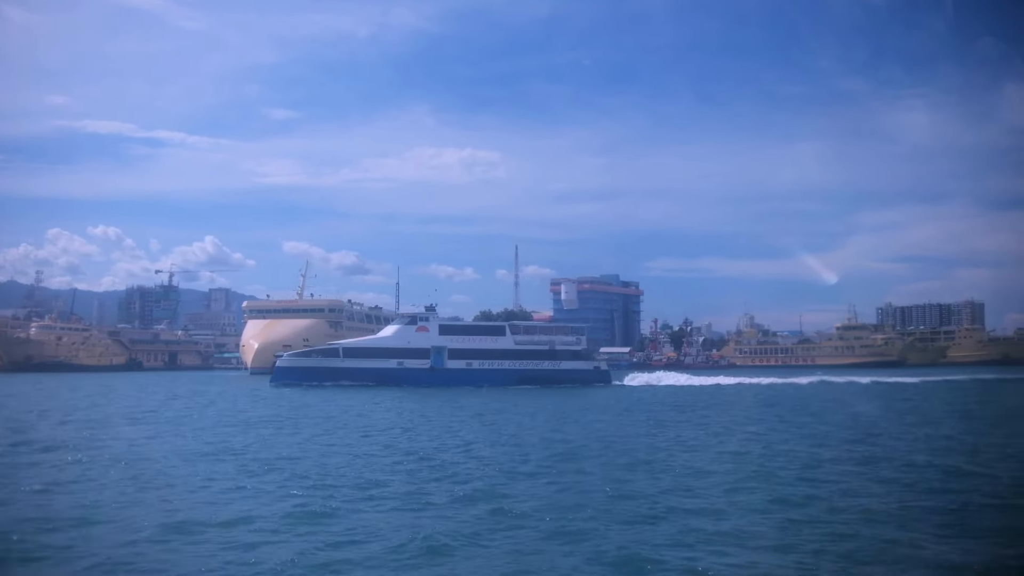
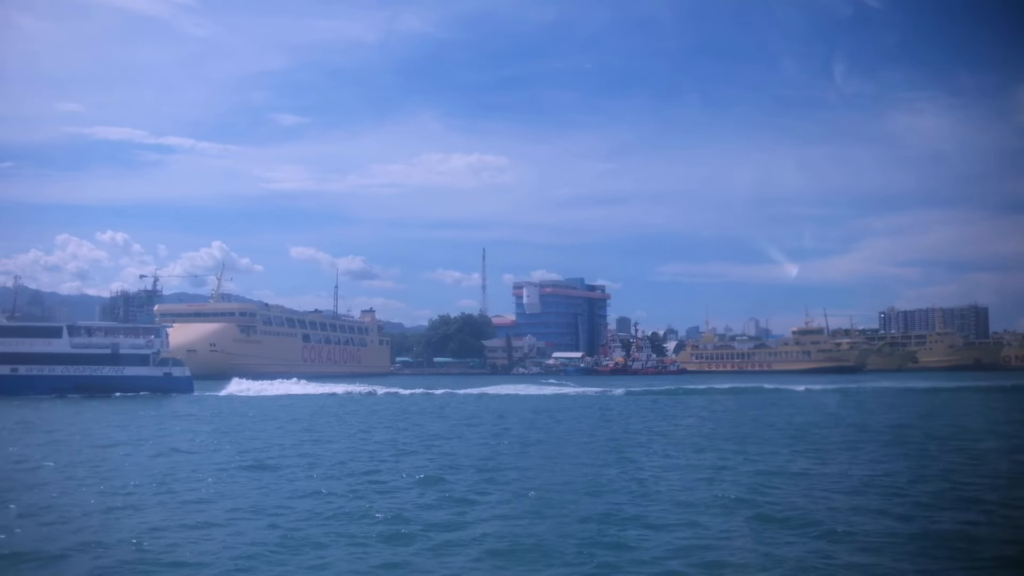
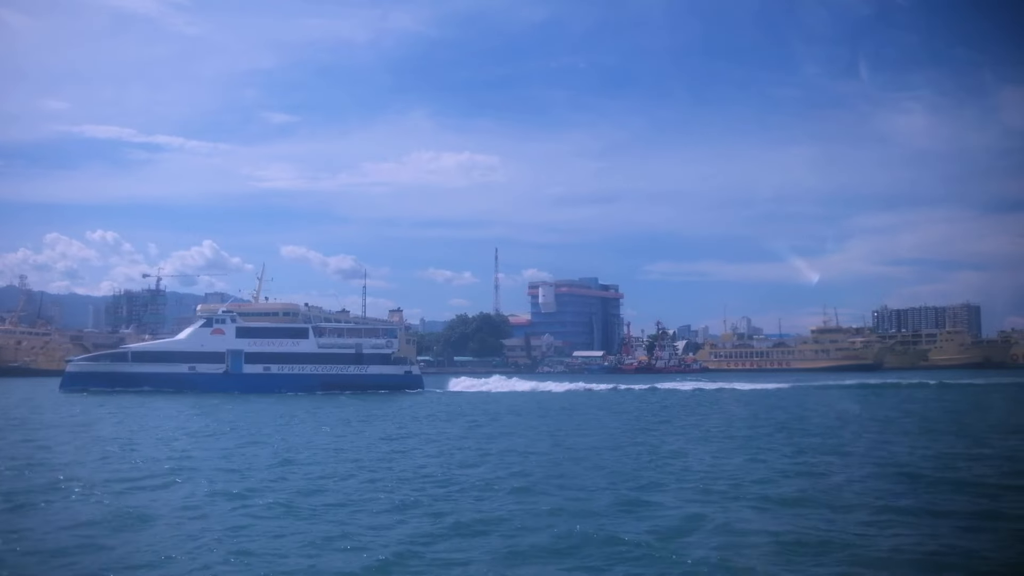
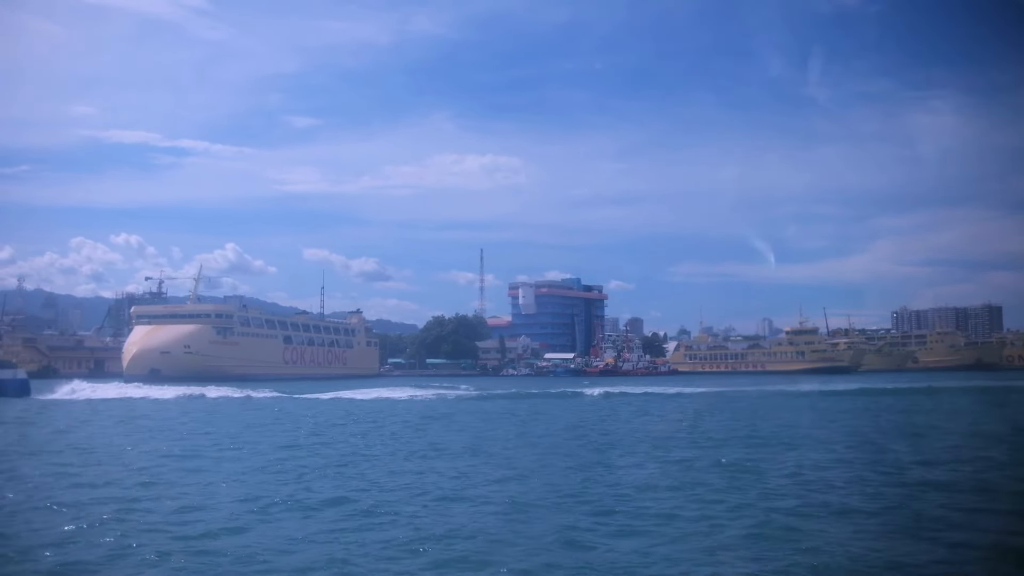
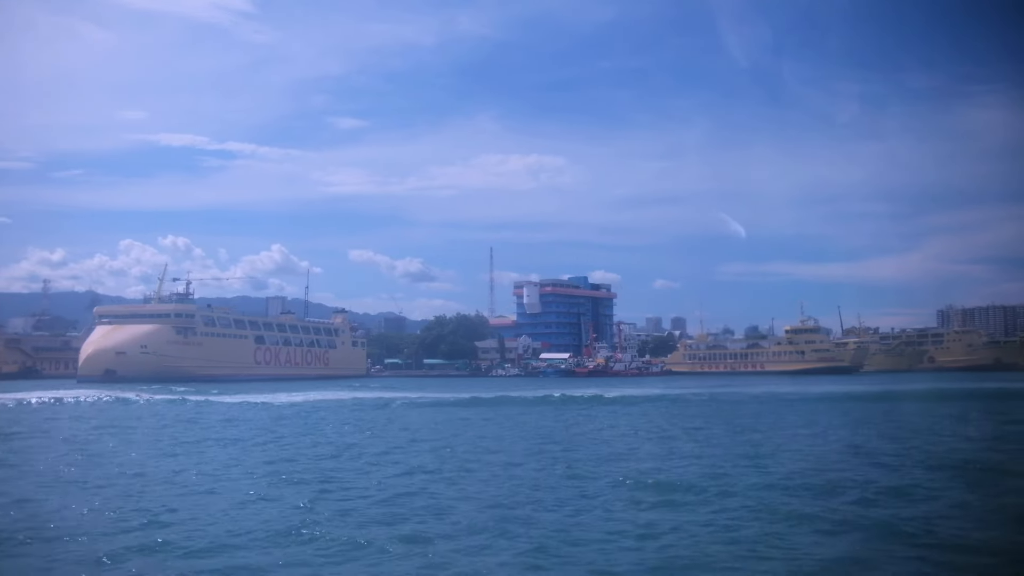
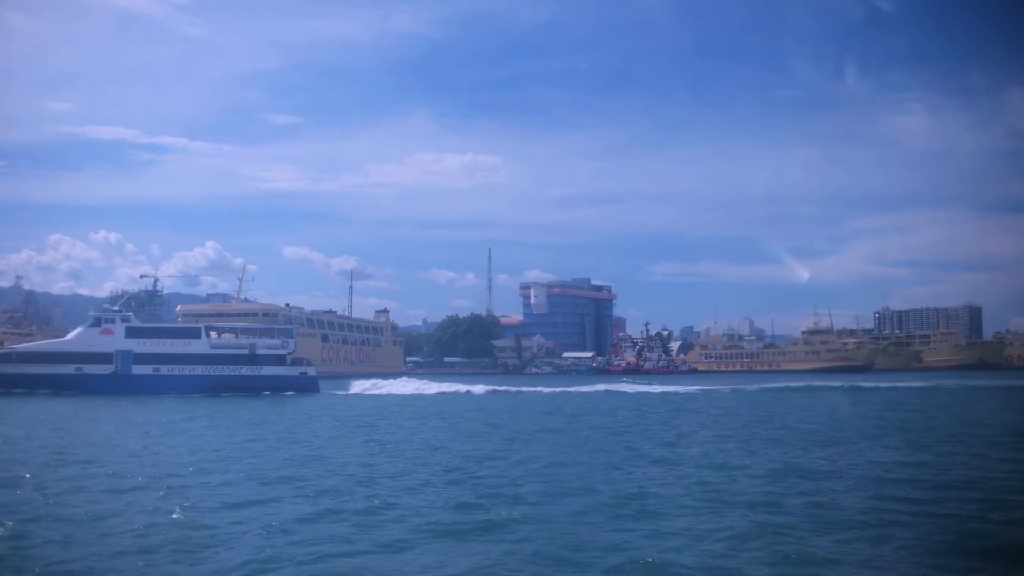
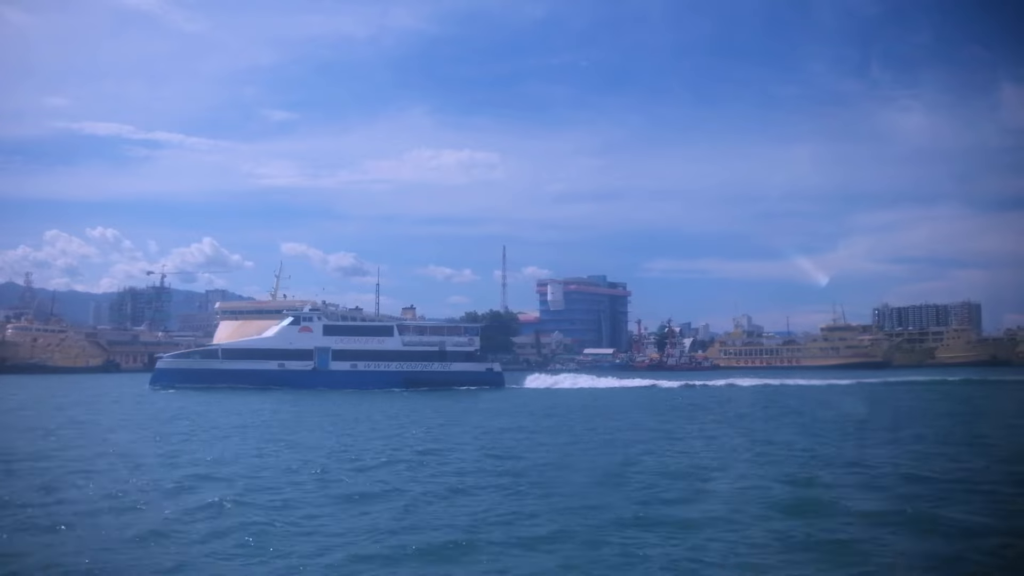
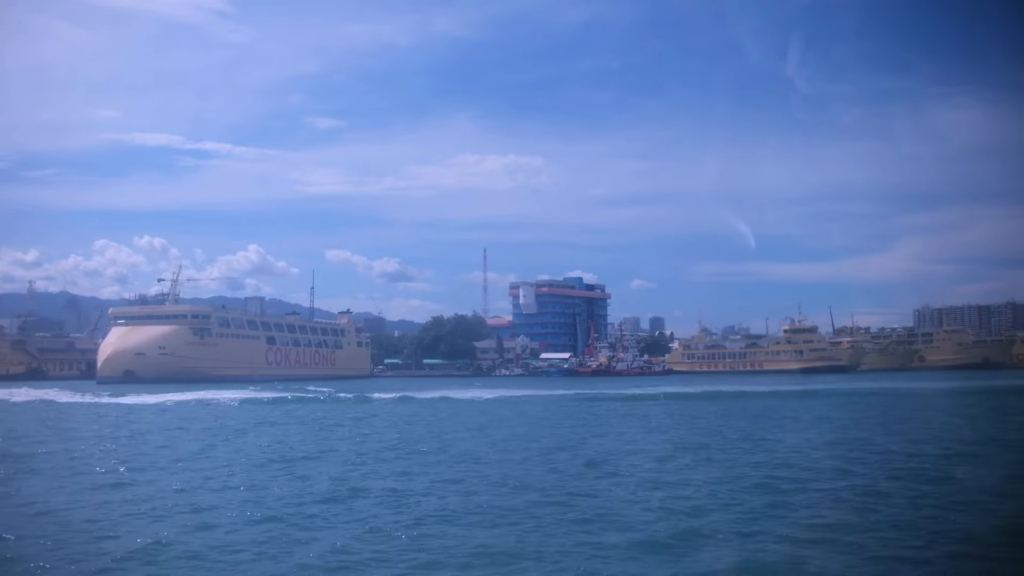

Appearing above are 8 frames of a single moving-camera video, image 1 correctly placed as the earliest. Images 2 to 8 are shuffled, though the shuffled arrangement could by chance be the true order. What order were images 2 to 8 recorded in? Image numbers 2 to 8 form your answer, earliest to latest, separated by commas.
7, 3, 6, 2, 4, 8, 5
